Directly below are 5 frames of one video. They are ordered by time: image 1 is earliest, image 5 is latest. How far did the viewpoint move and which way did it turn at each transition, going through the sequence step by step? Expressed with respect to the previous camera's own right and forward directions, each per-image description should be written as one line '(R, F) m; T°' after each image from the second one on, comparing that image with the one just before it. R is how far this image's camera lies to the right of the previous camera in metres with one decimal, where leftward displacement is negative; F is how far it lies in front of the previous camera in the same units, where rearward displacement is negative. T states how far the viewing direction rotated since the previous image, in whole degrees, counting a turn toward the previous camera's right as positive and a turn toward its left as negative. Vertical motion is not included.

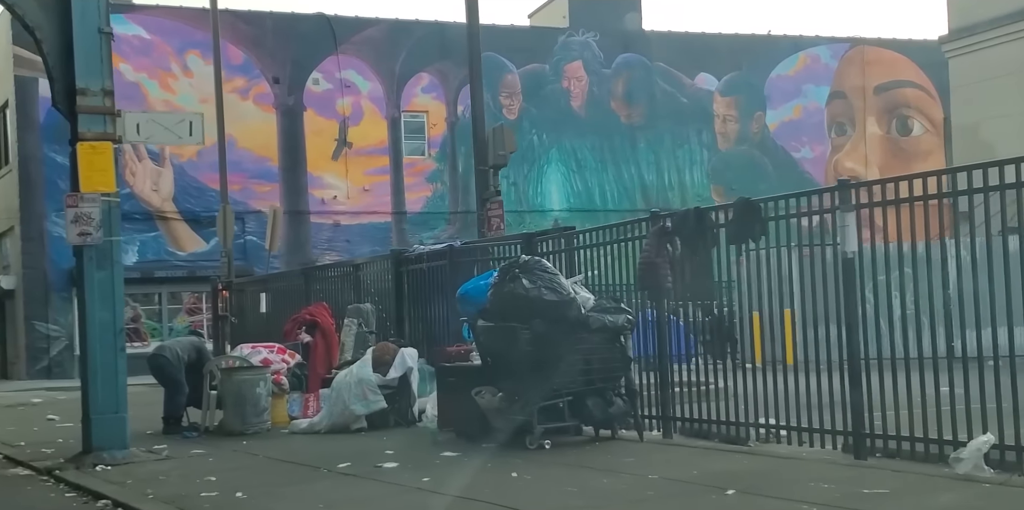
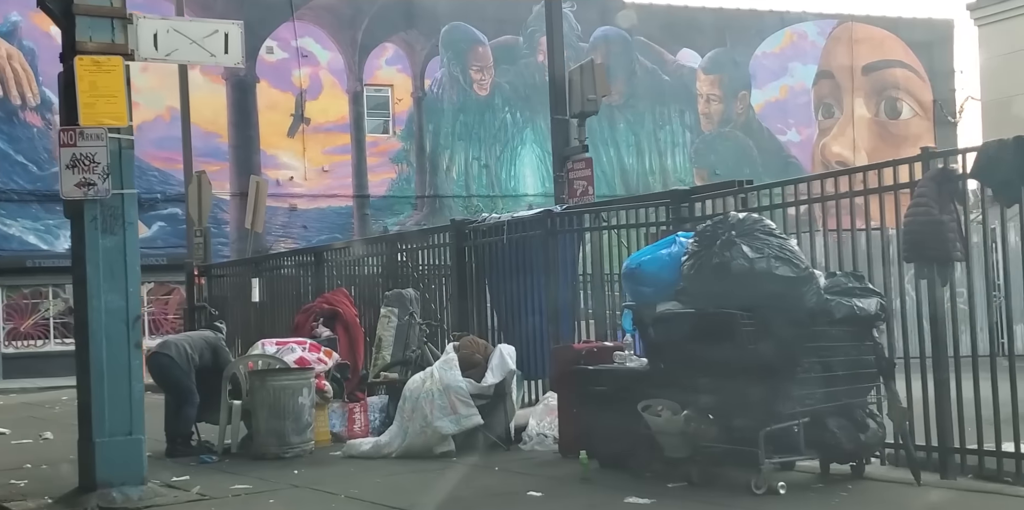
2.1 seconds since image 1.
(-1.8, +3.6) m; +4°
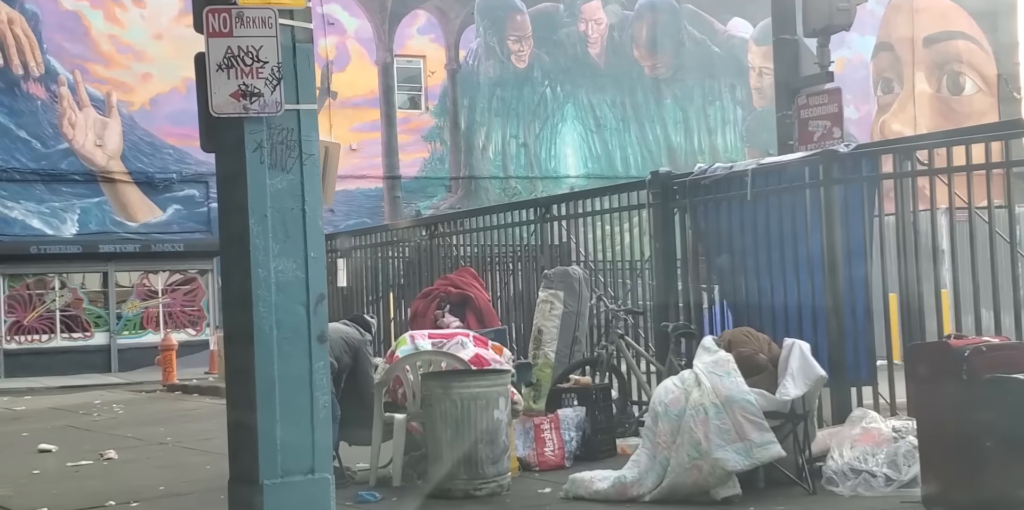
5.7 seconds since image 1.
(-1.9, +3.2) m; +1°
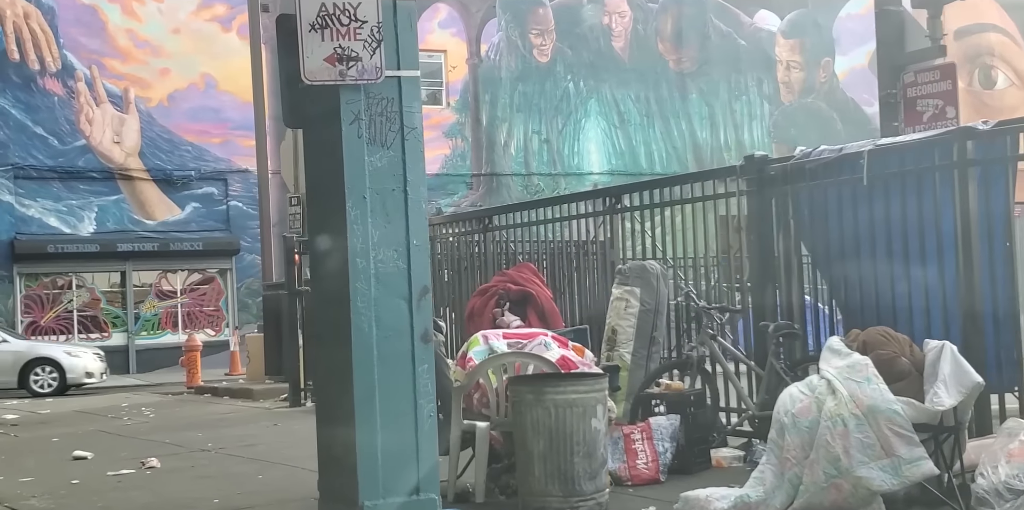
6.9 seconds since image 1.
(-0.5, +0.8) m; 0°
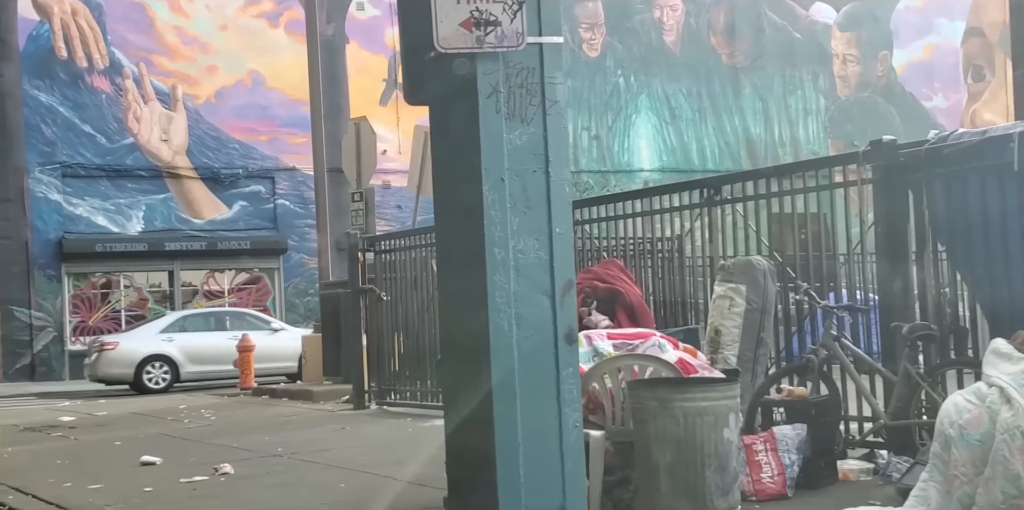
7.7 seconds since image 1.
(-0.4, +0.7) m; -2°
